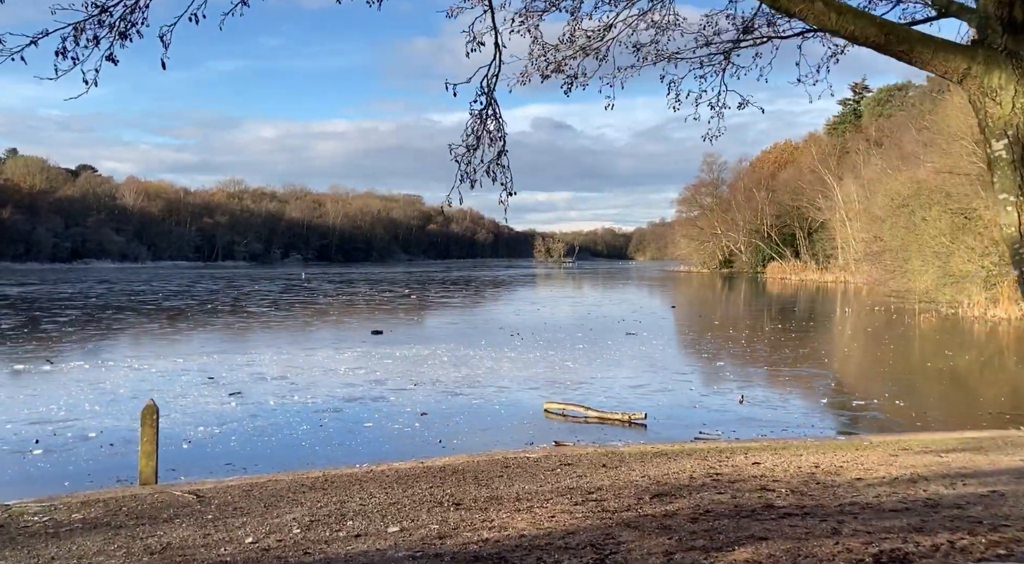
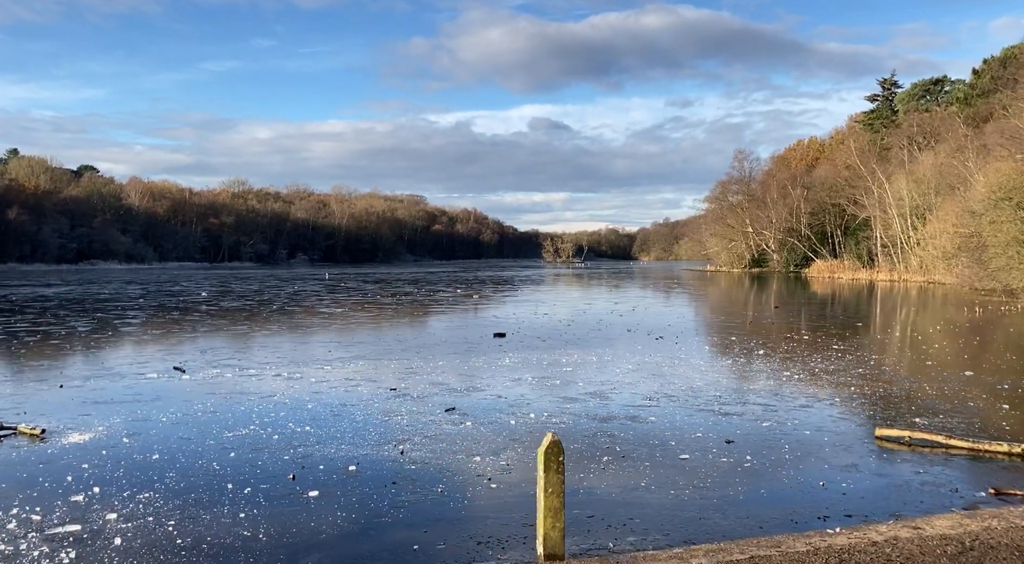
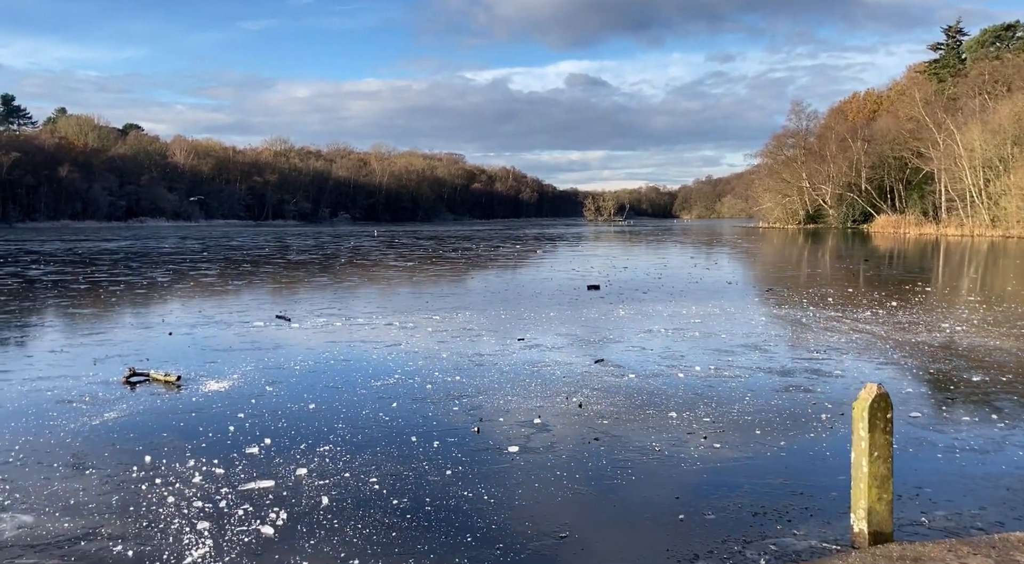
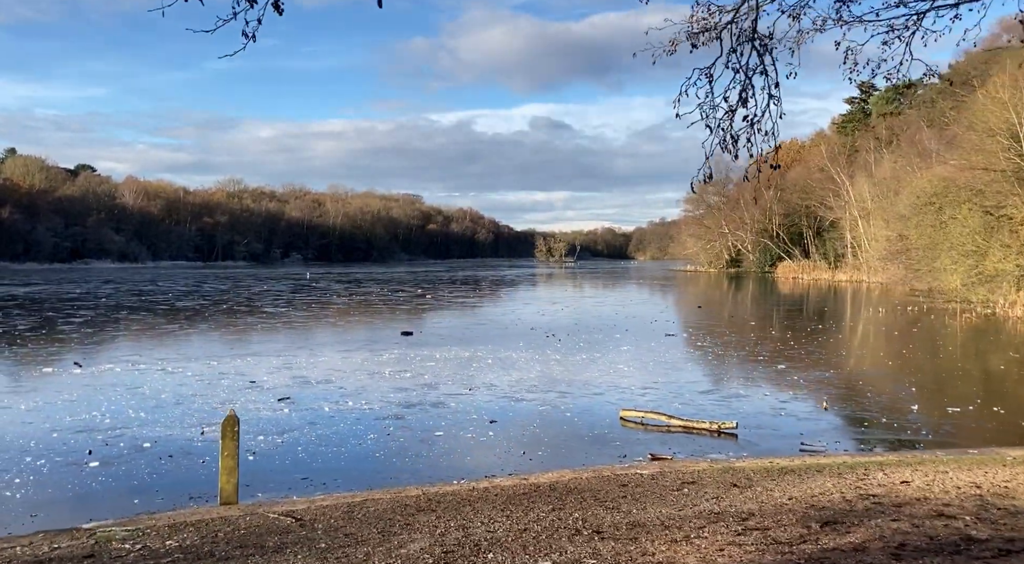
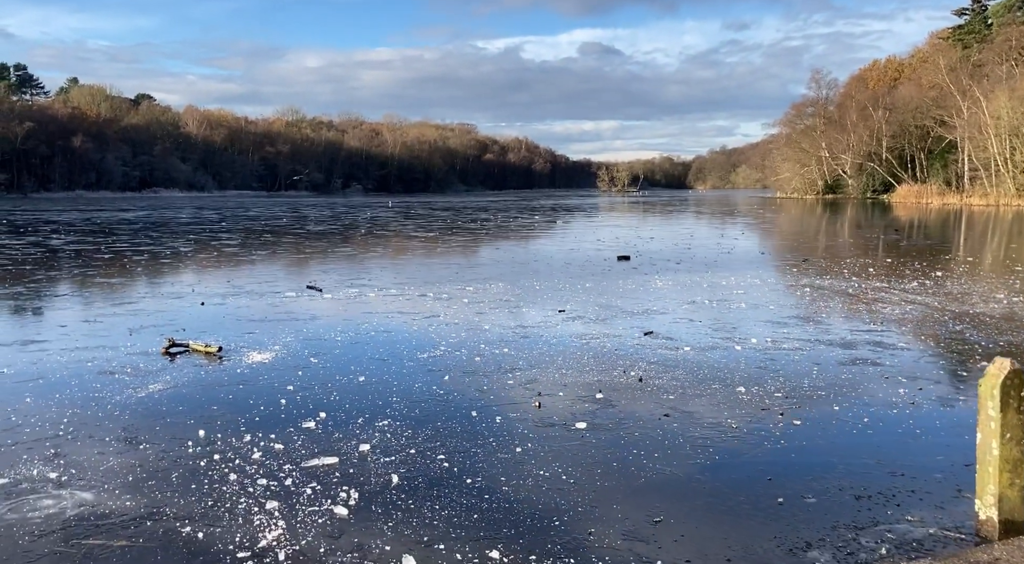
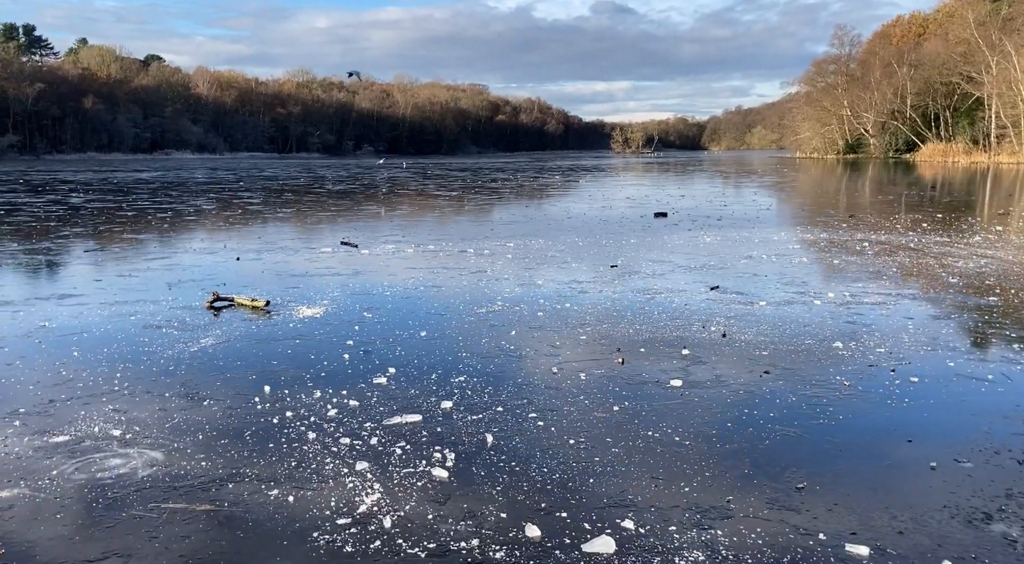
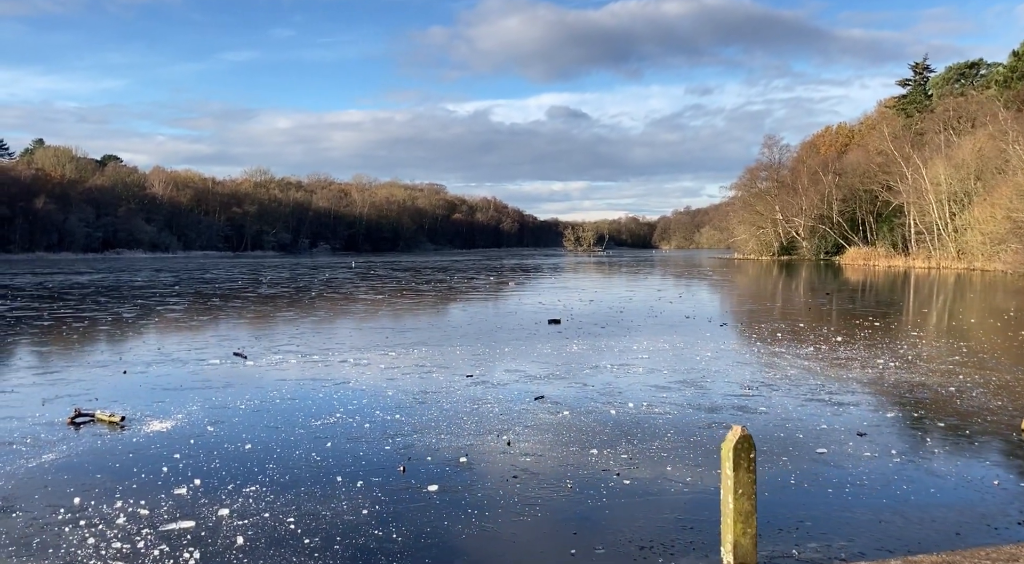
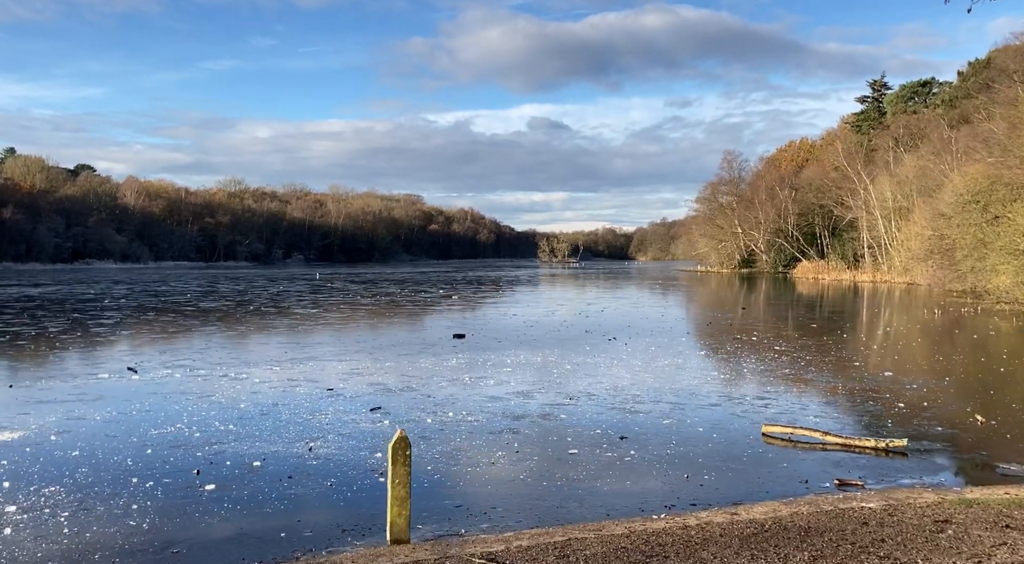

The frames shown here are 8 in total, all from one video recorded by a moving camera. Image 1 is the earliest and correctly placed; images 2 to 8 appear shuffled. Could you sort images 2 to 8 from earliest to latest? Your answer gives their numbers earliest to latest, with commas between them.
4, 8, 2, 7, 3, 5, 6
